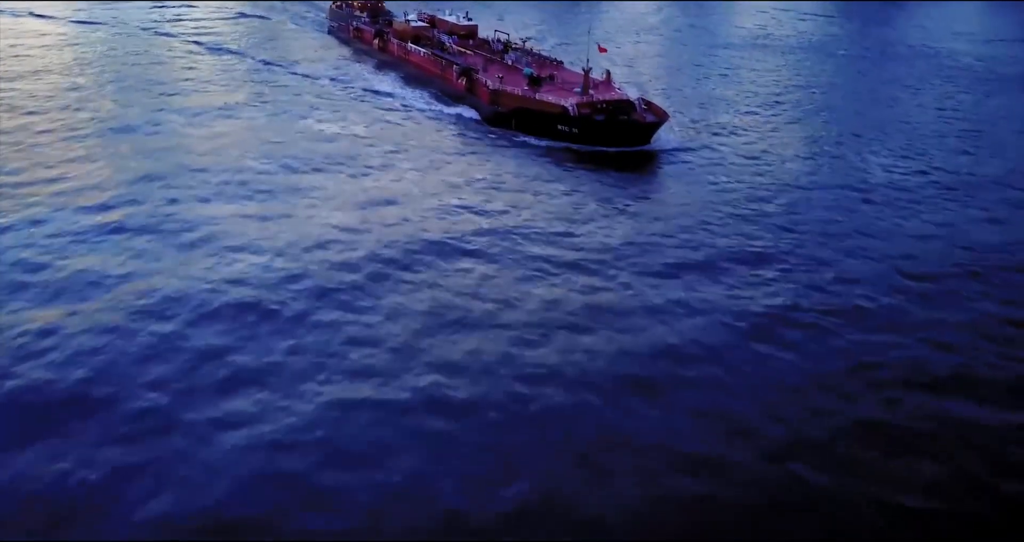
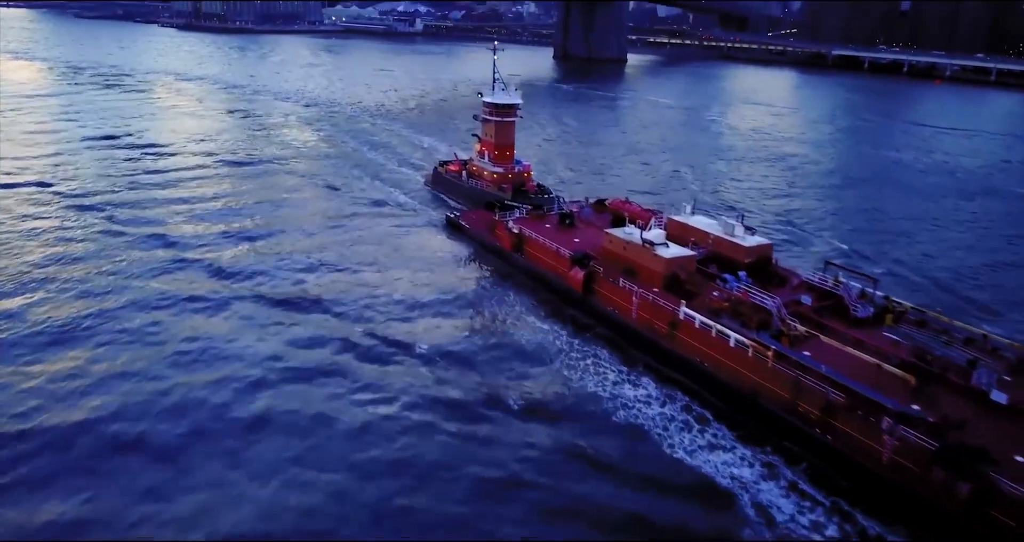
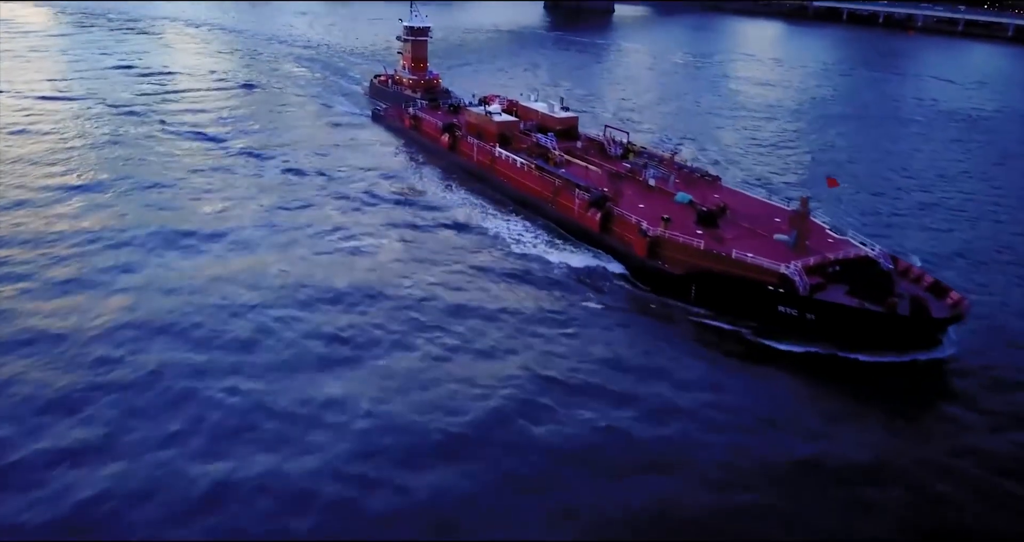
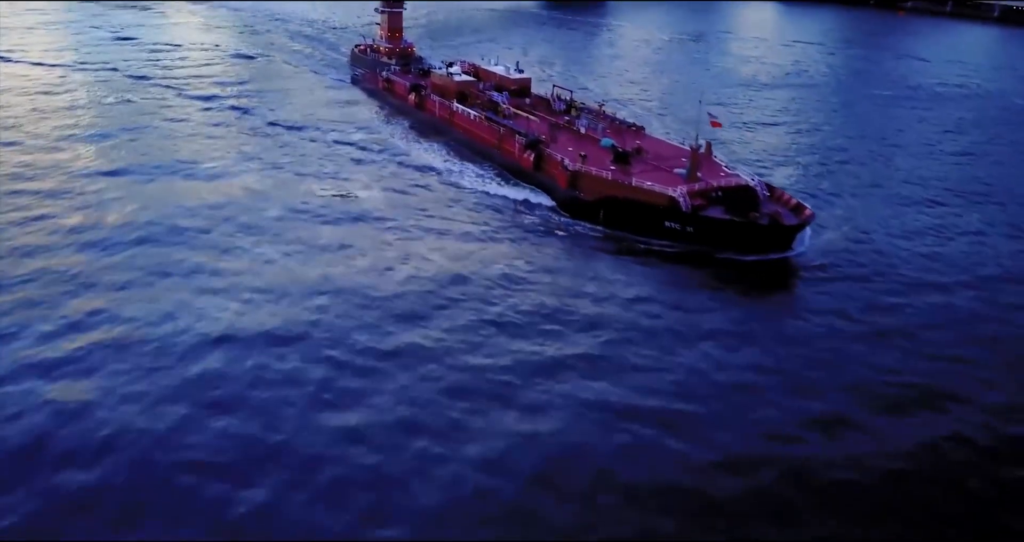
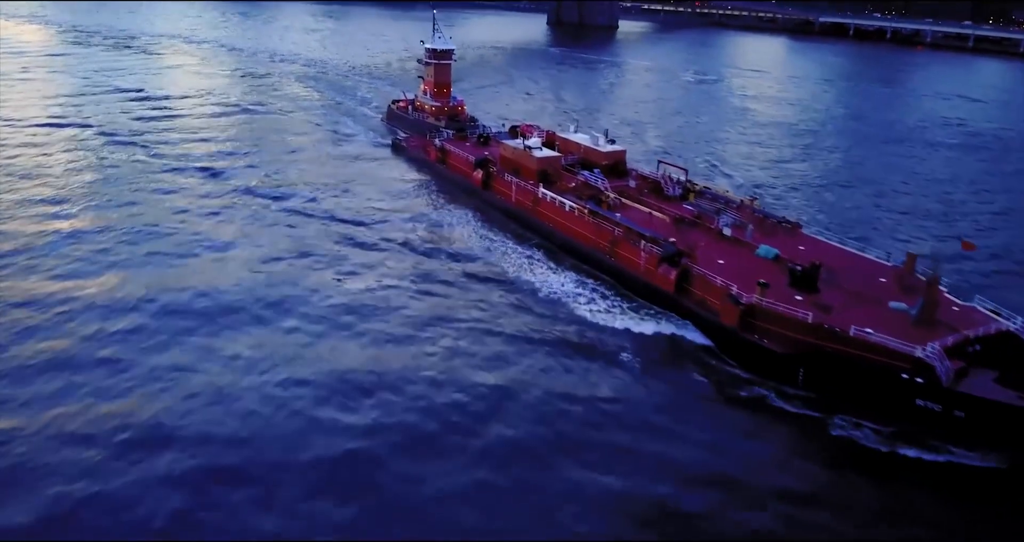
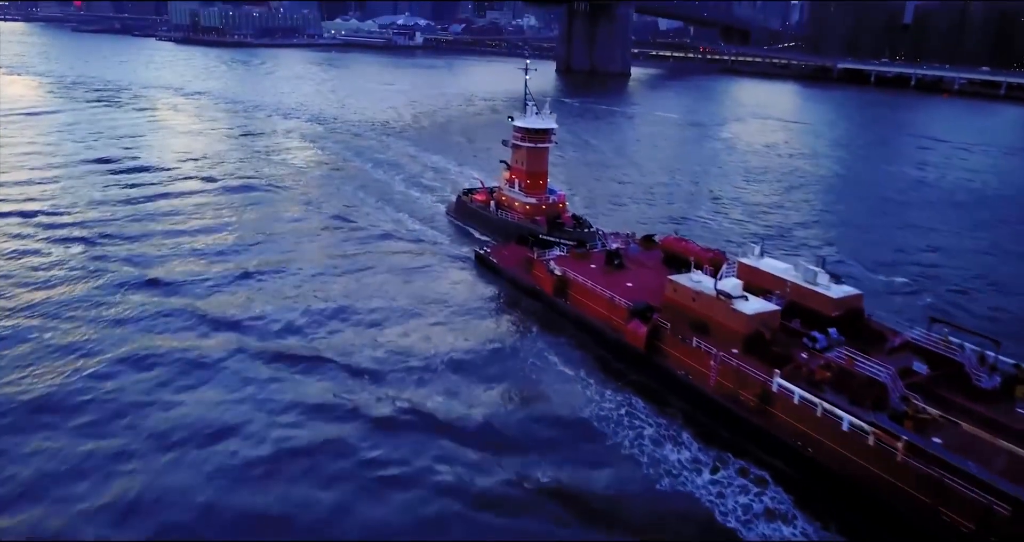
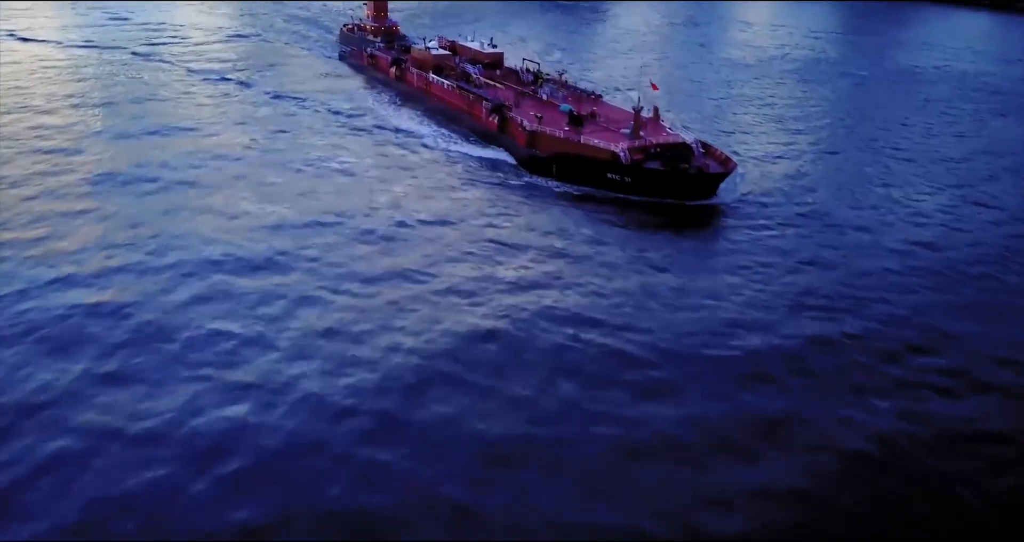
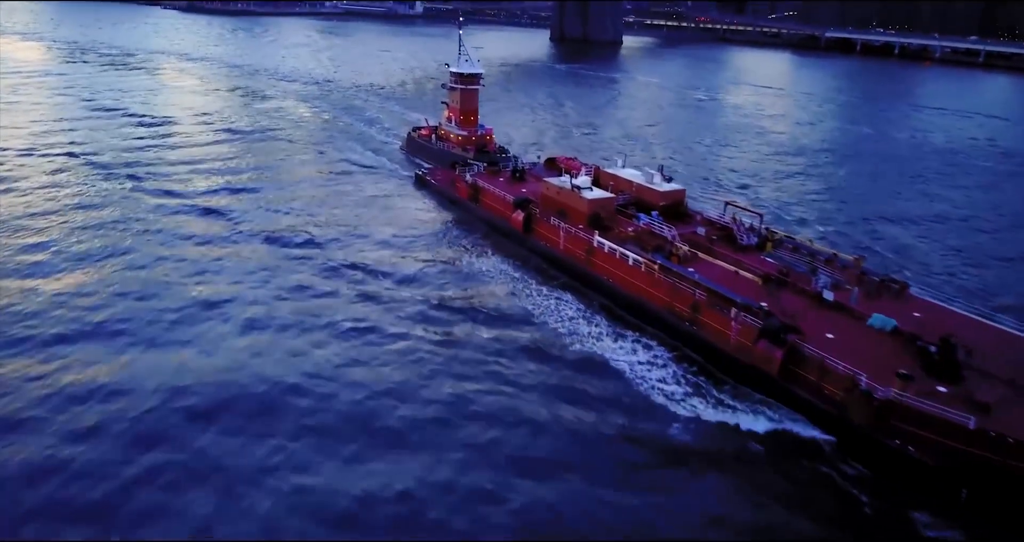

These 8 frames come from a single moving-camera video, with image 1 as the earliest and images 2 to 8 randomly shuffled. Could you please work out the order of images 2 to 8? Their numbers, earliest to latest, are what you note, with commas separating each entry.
7, 4, 3, 5, 8, 2, 6
